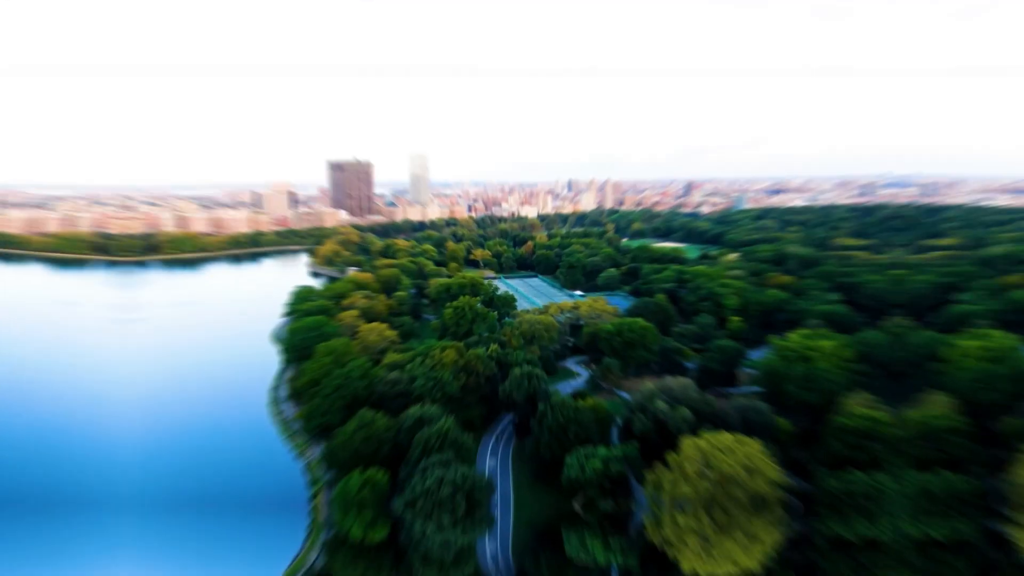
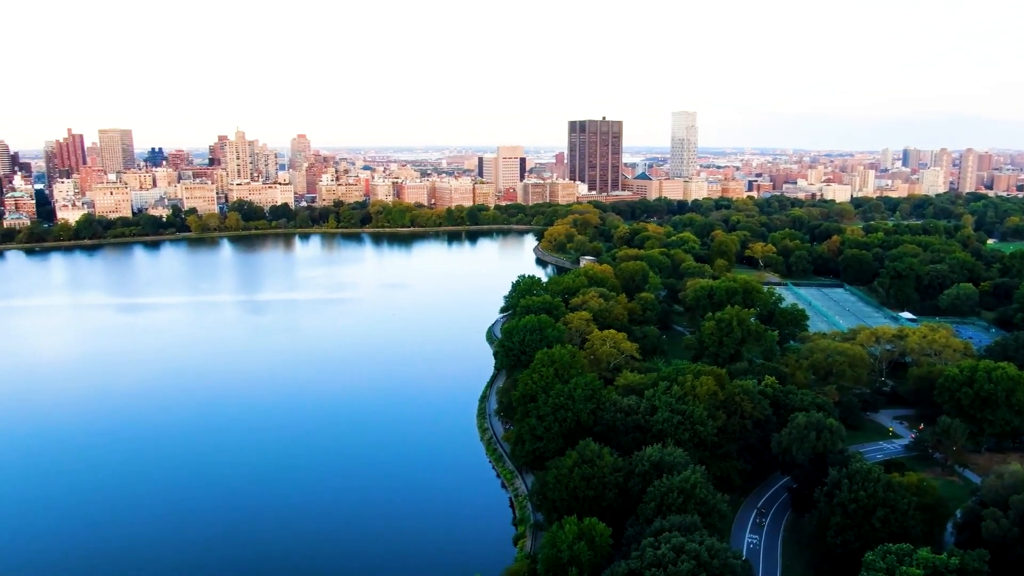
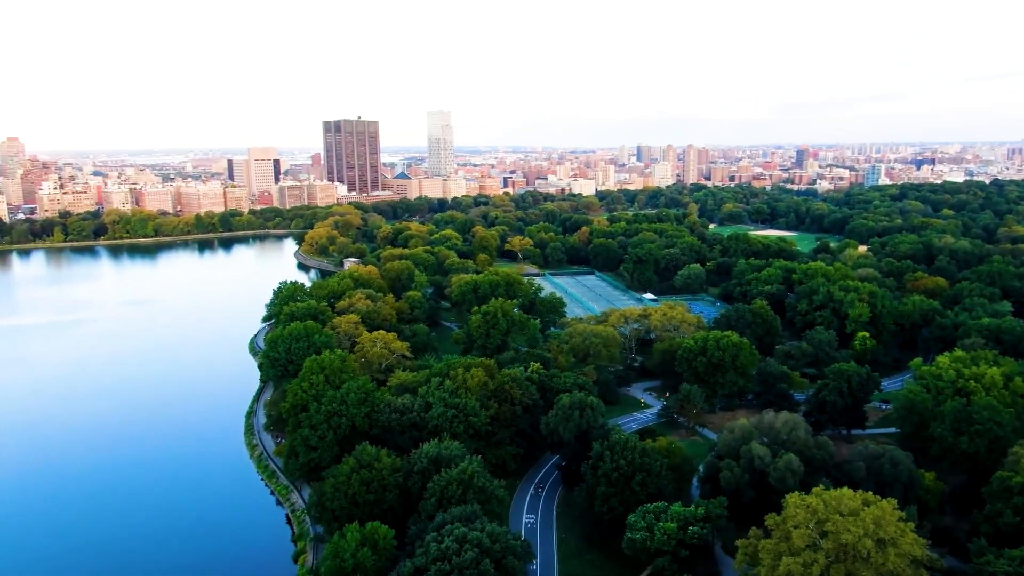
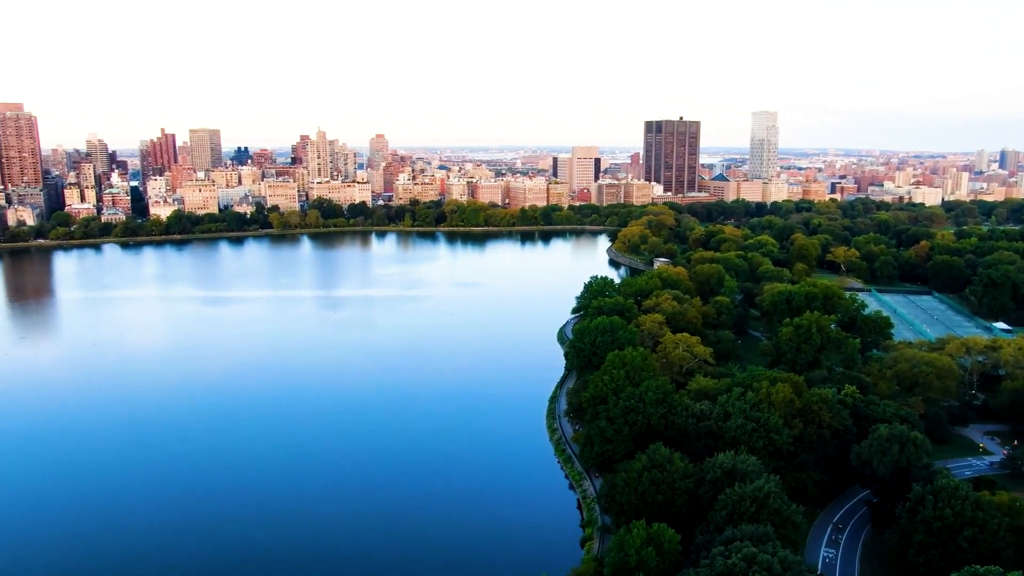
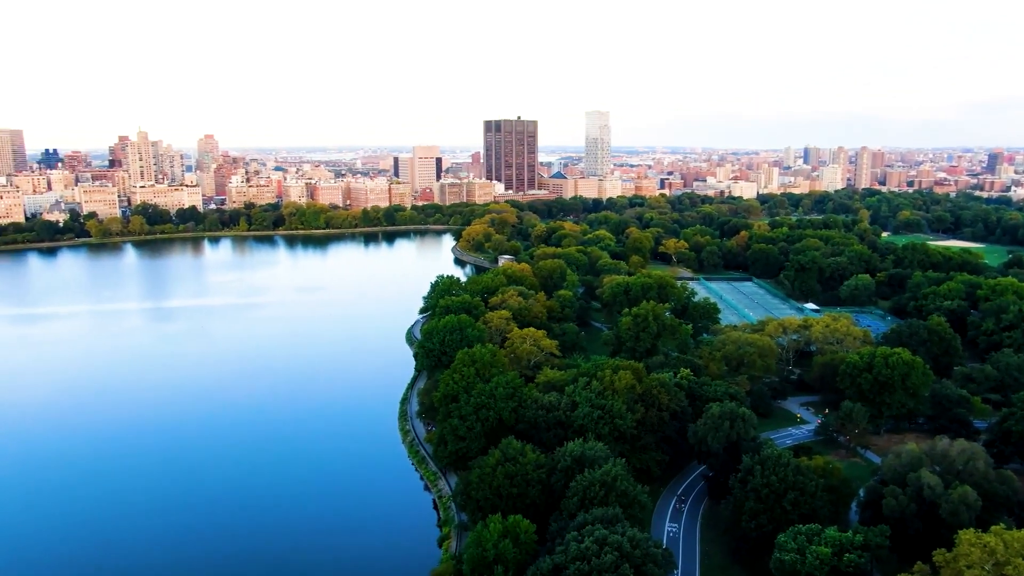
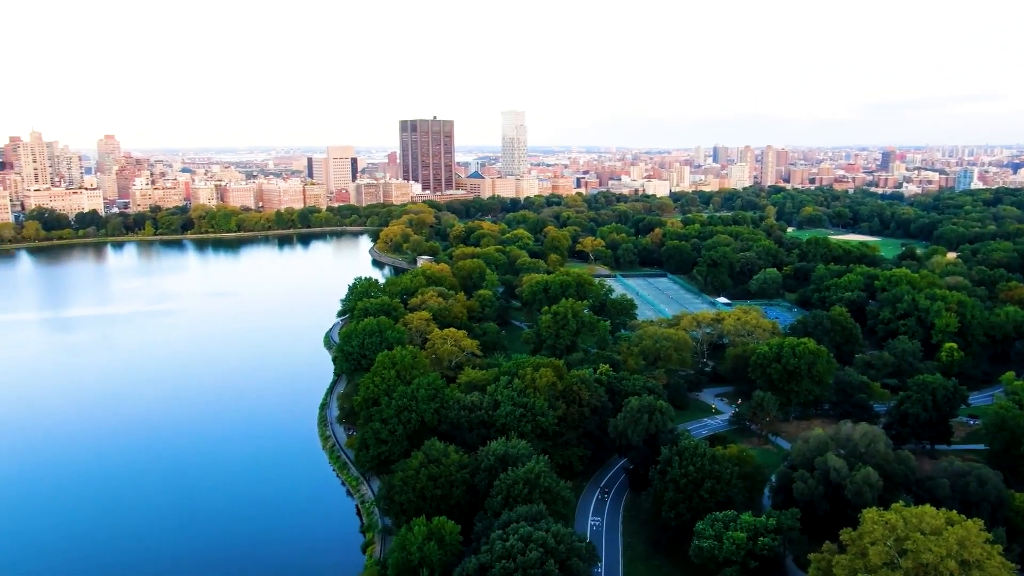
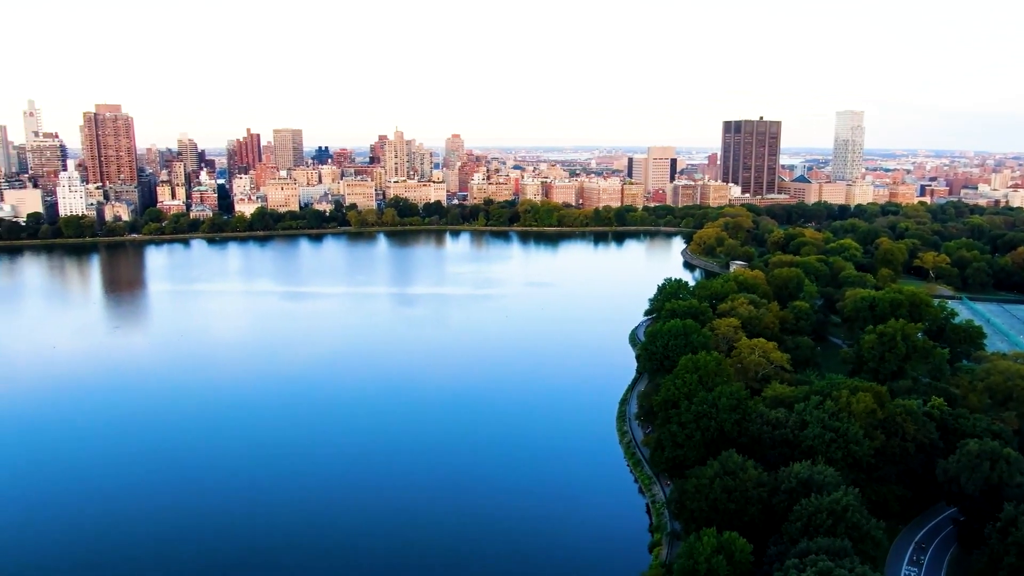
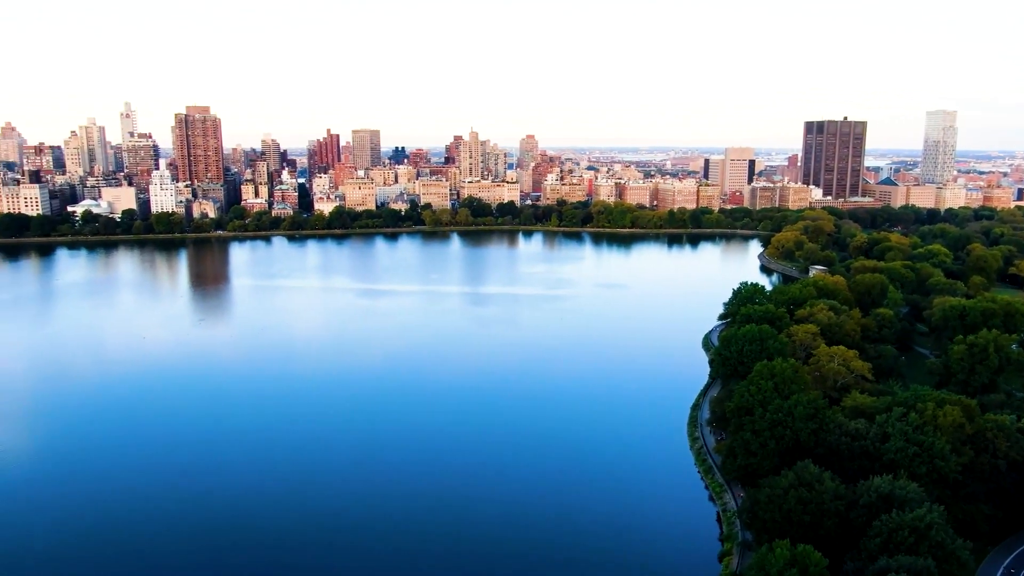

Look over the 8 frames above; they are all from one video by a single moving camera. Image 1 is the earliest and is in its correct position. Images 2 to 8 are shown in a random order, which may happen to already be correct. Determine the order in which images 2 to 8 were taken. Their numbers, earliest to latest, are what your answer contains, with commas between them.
3, 6, 5, 2, 4, 7, 8
